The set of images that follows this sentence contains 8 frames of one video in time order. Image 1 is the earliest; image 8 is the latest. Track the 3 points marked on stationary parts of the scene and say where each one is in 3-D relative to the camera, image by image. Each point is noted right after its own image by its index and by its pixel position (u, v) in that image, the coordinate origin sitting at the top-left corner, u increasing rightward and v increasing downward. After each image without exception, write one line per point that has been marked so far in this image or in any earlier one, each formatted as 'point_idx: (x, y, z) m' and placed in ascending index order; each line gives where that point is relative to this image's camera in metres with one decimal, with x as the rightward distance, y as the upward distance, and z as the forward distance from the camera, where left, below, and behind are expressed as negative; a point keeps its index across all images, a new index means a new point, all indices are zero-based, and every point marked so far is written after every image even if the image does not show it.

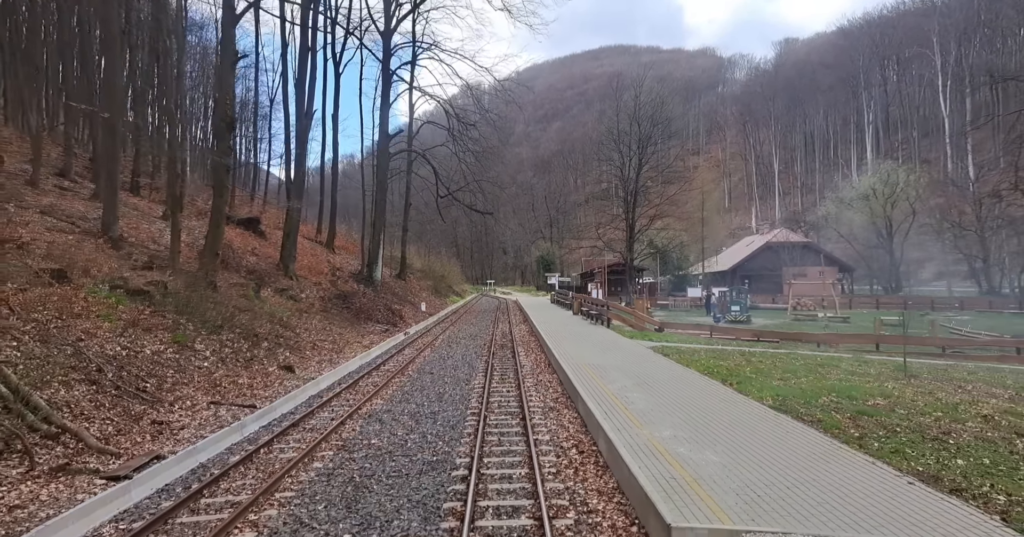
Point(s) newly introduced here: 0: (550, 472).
0: (+0.4, -2.2, +6.1) m
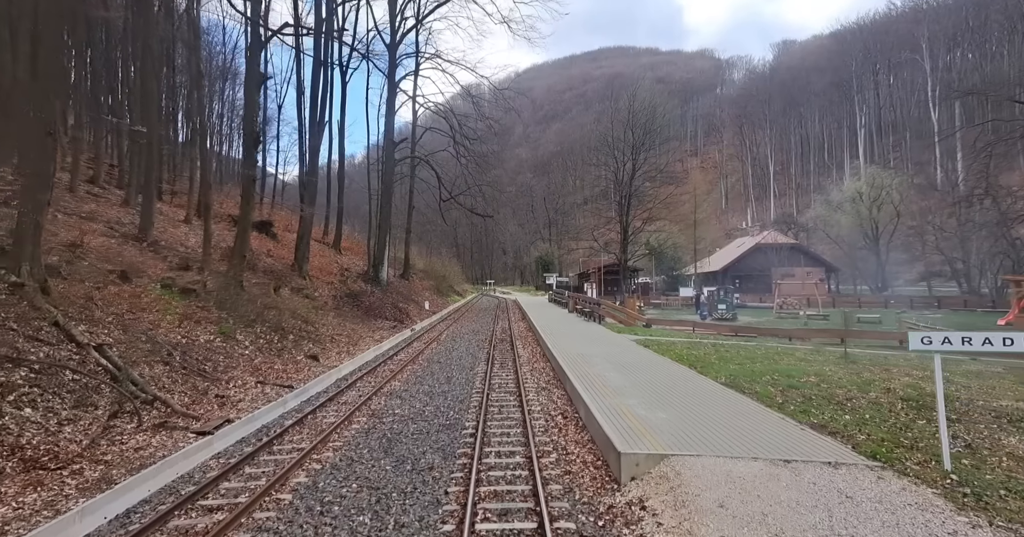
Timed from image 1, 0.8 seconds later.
0: (+0.4, -2.2, +7.8) m
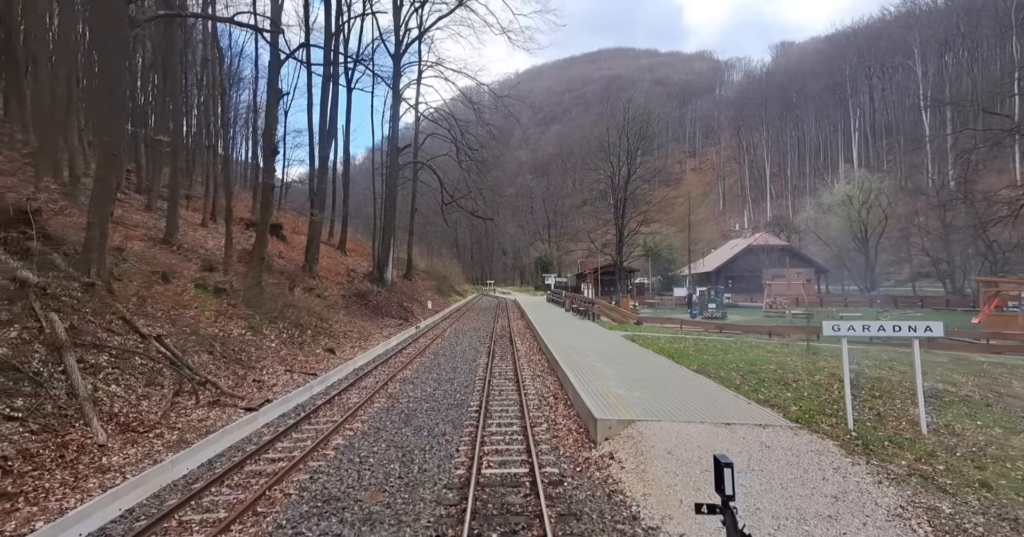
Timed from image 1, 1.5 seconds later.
0: (+0.4, -2.3, +9.3) m
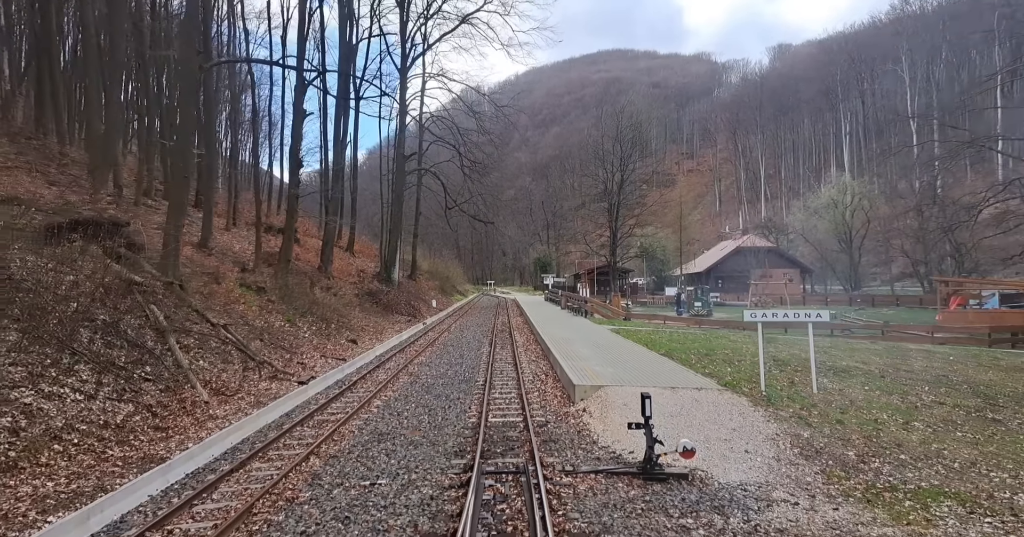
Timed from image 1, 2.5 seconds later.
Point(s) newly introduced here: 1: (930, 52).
0: (+0.4, -2.3, +11.6) m
1: (+12.2, +6.3, +16.8) m
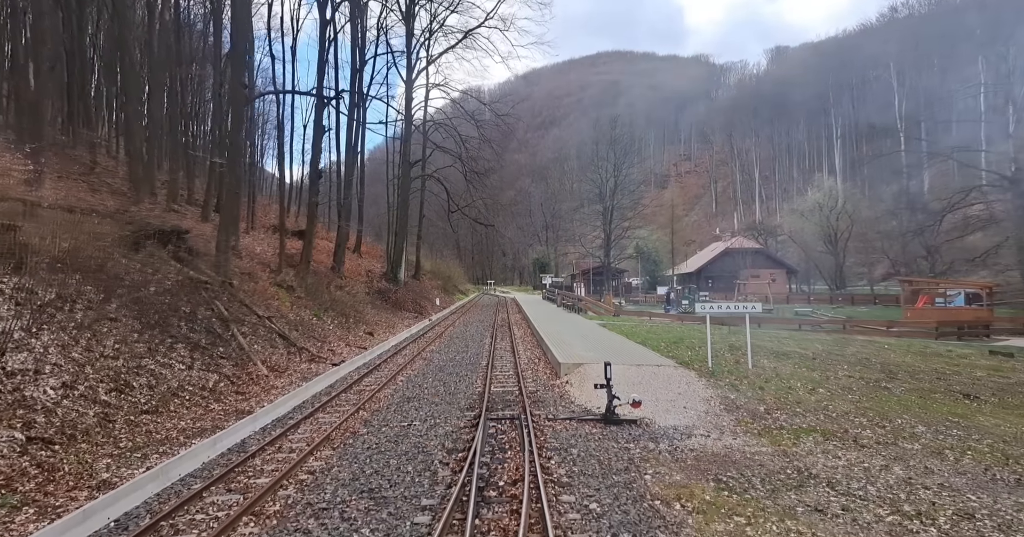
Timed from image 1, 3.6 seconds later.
0: (+0.3, -2.3, +13.8) m
1: (+12.1, +6.3, +19.1) m
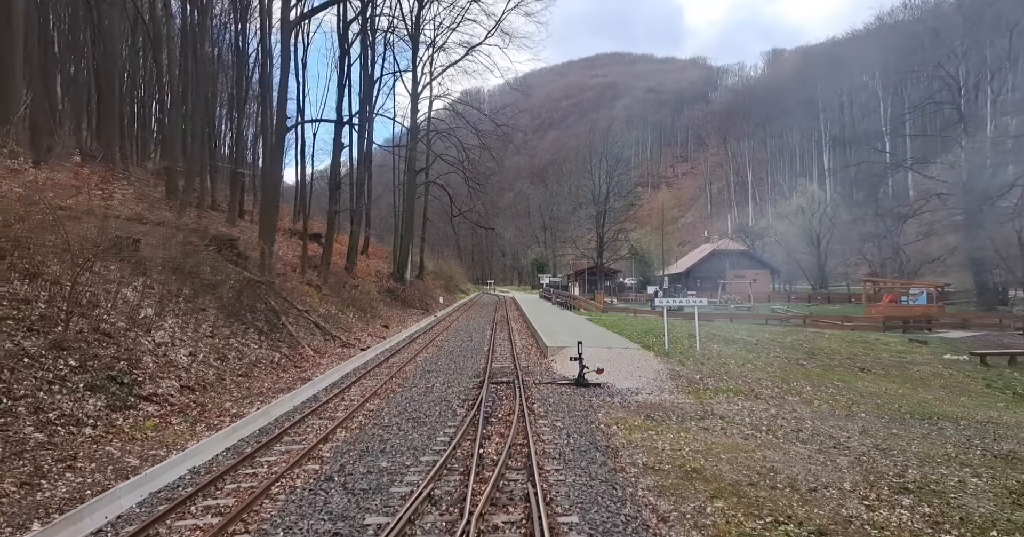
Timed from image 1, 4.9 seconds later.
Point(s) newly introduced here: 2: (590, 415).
0: (+0.2, -2.4, +16.6) m
1: (+12.0, +6.2, +21.9) m
2: (+1.2, -2.2, +8.7) m
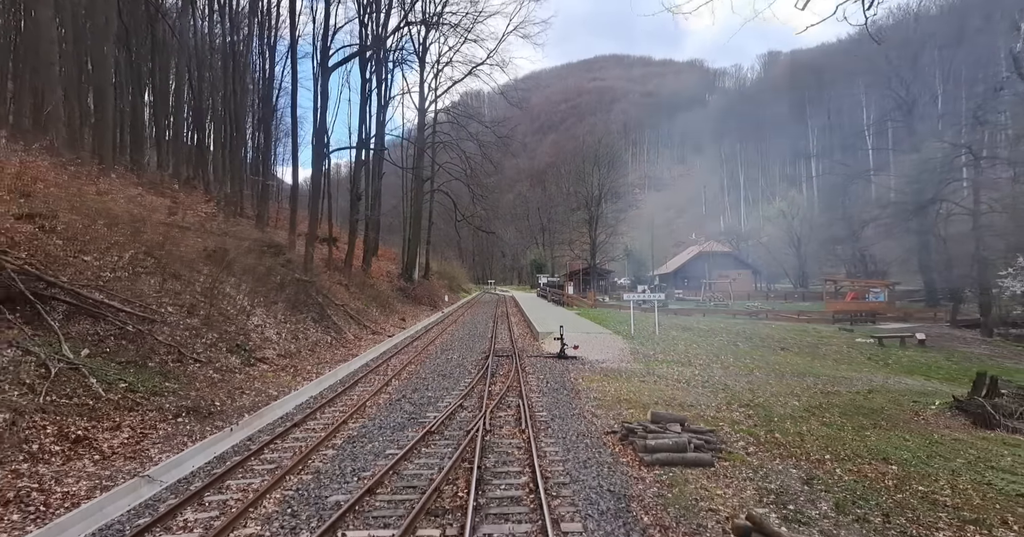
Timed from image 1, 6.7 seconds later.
0: (+0.2, -2.4, +20.3) m
1: (+12.0, +6.2, +25.5) m
2: (+1.1, -2.3, +12.3) m
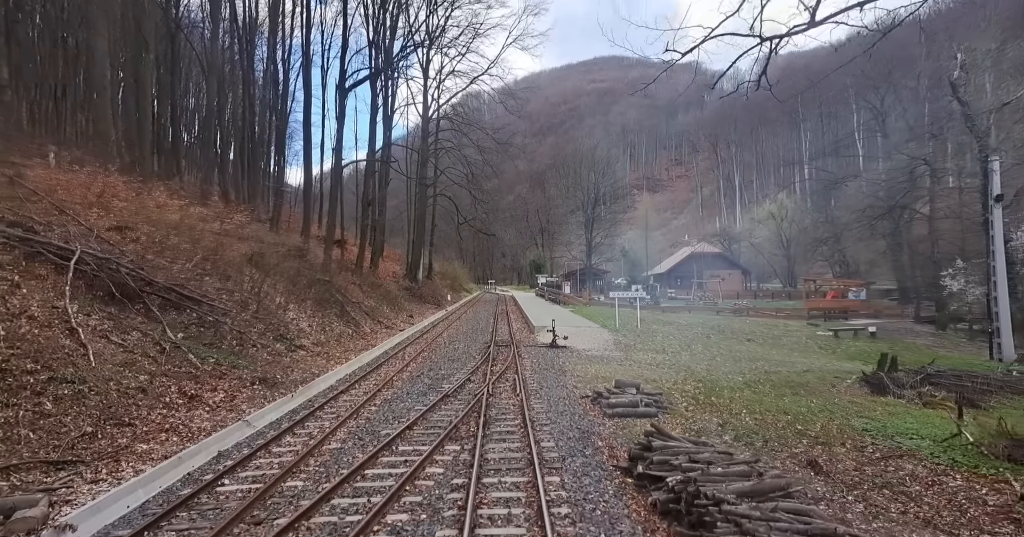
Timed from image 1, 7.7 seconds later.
0: (+0.1, -2.5, +22.5) m
1: (+11.9, +6.1, +27.7) m
2: (+1.1, -2.3, +14.5) m
